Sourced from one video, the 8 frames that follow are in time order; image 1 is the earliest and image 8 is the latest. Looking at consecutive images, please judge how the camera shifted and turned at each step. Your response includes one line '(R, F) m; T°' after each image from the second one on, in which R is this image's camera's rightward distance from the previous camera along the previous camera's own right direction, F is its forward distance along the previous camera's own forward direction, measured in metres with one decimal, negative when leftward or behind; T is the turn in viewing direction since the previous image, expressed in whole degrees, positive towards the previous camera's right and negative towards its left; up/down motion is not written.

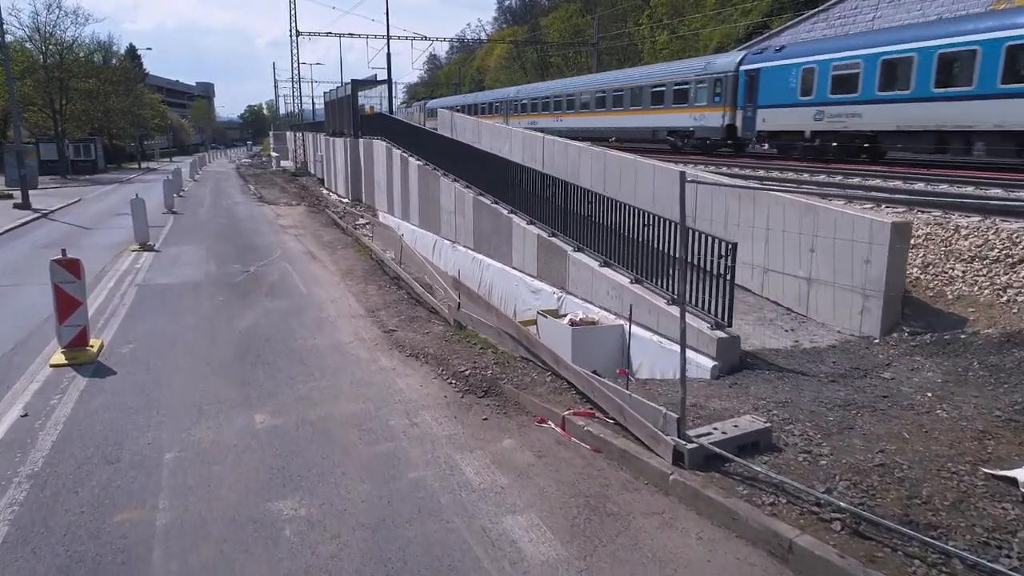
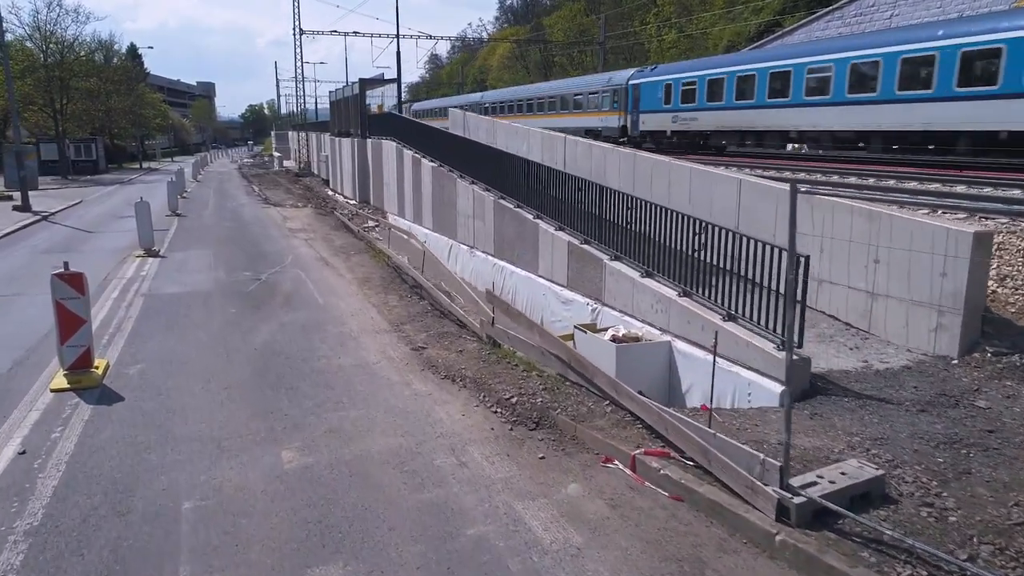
(-0.5, +0.8) m; 0°
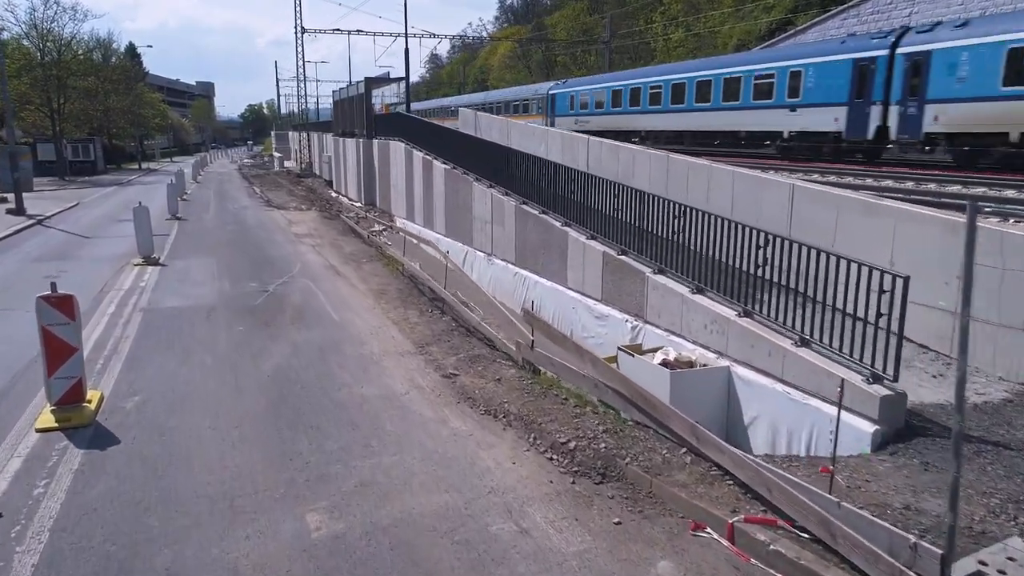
(-0.5, +0.9) m; 0°
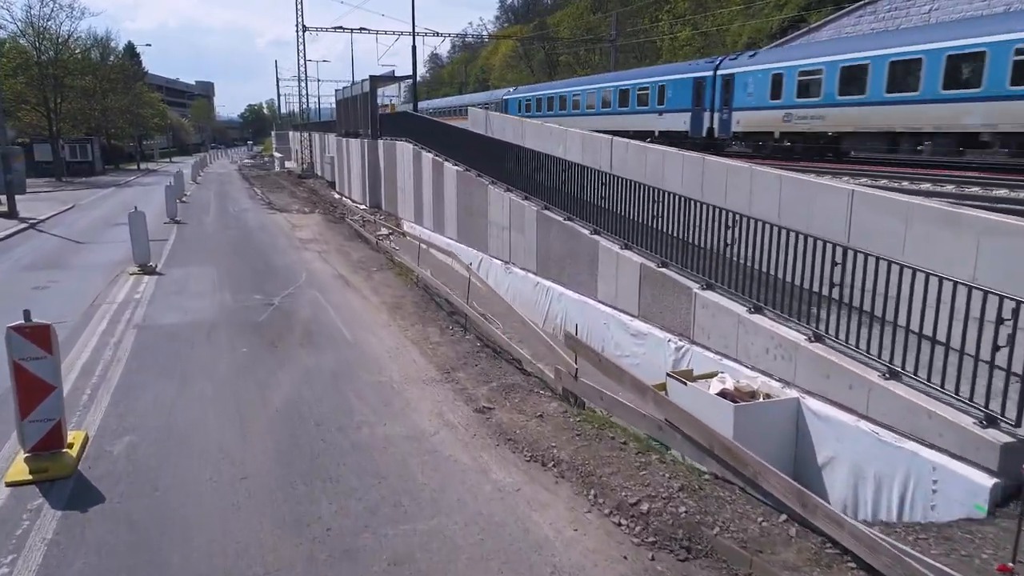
(-0.5, +1.0) m; 0°
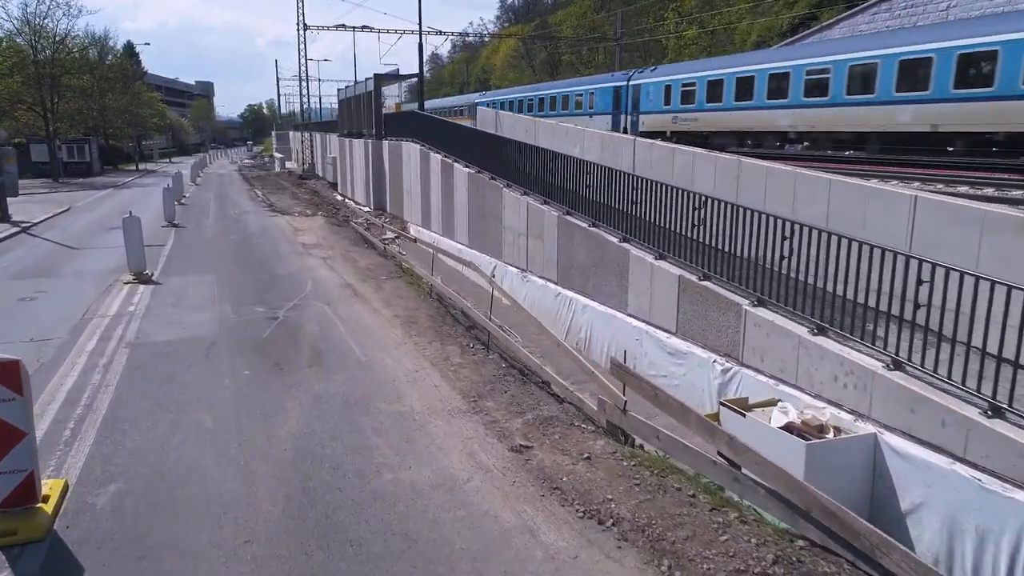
(-0.4, +0.9) m; 0°
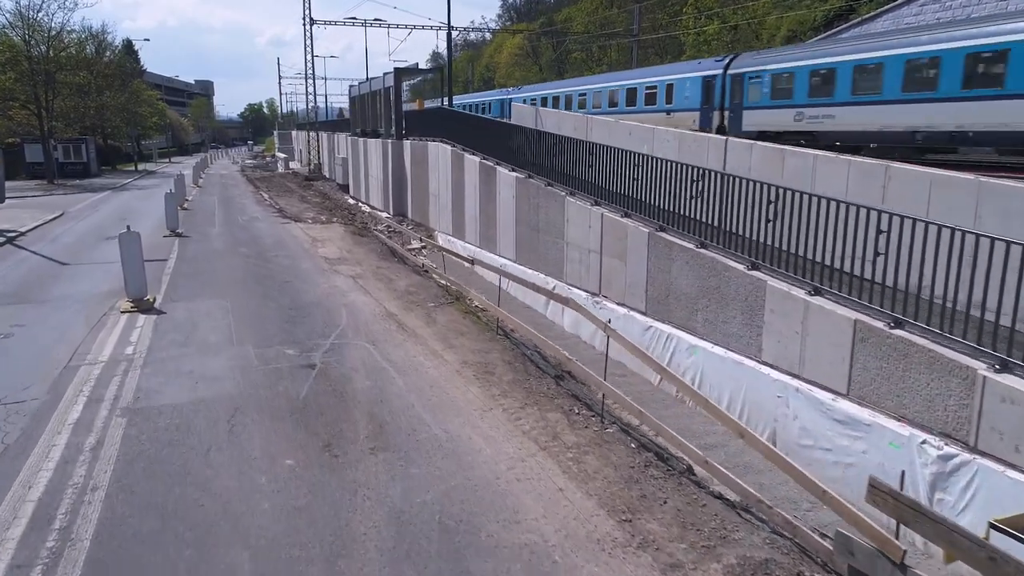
(-1.3, +2.3) m; 0°
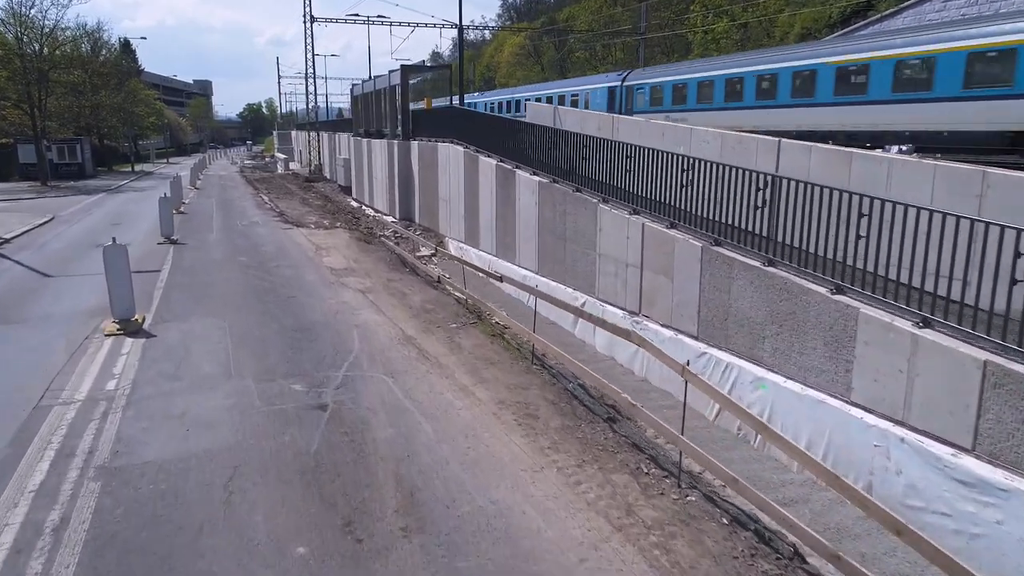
(-0.5, +1.3) m; 0°
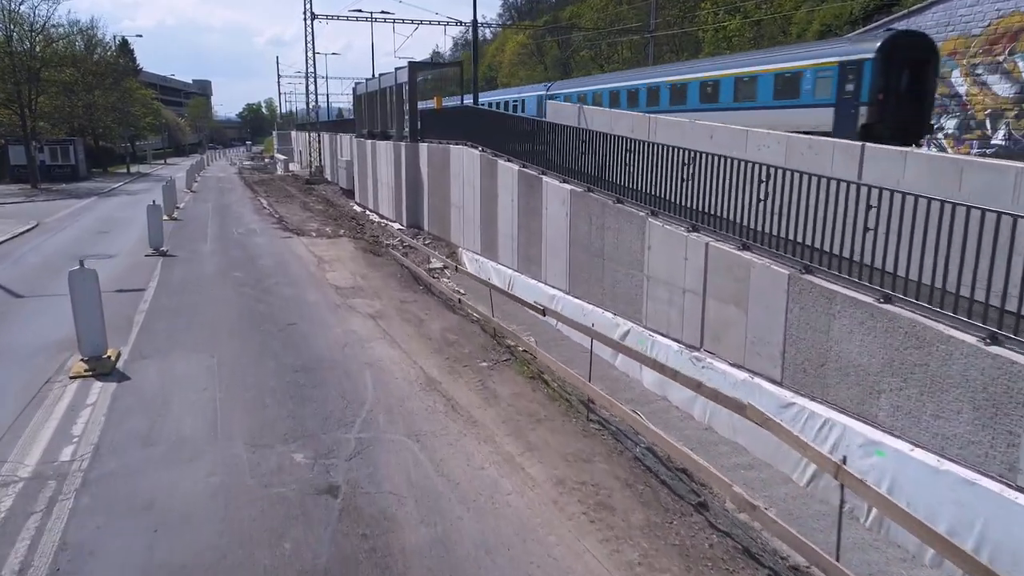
(-0.6, +1.7) m; 0°
